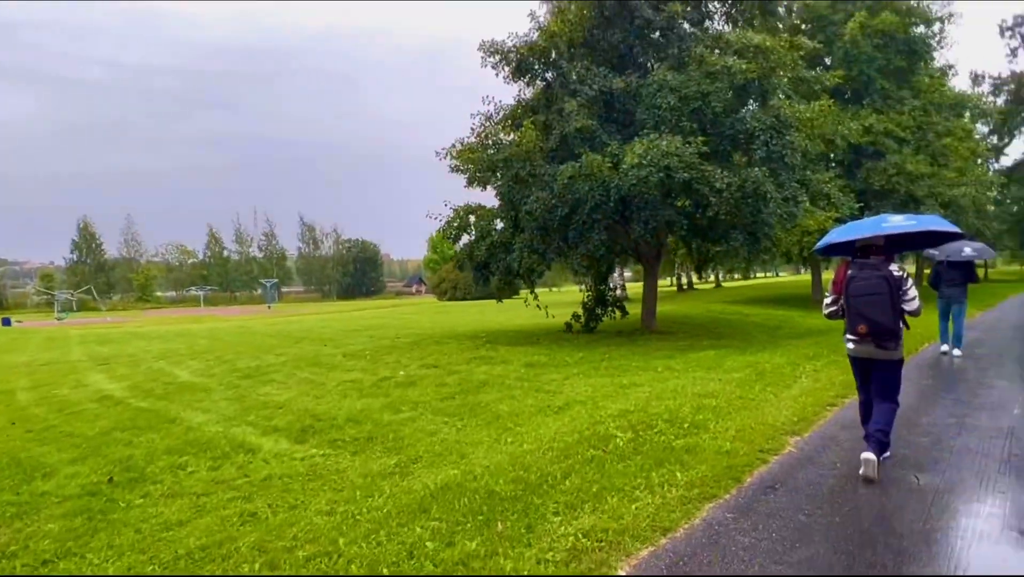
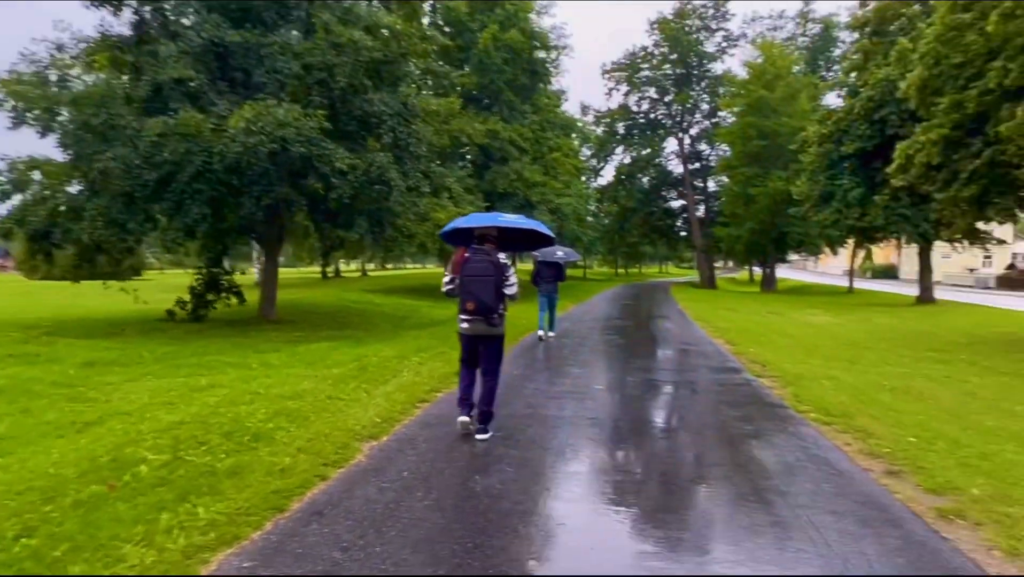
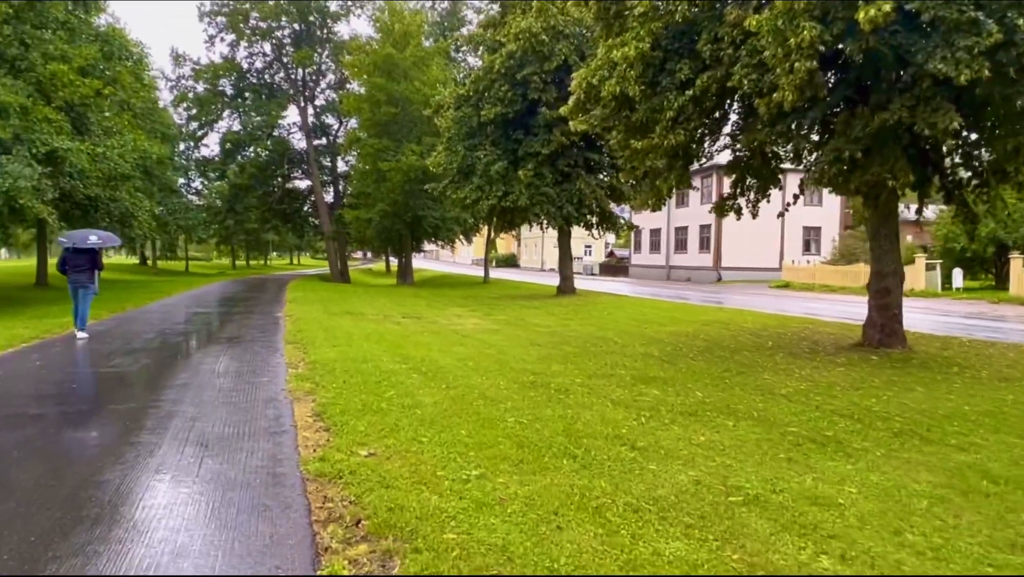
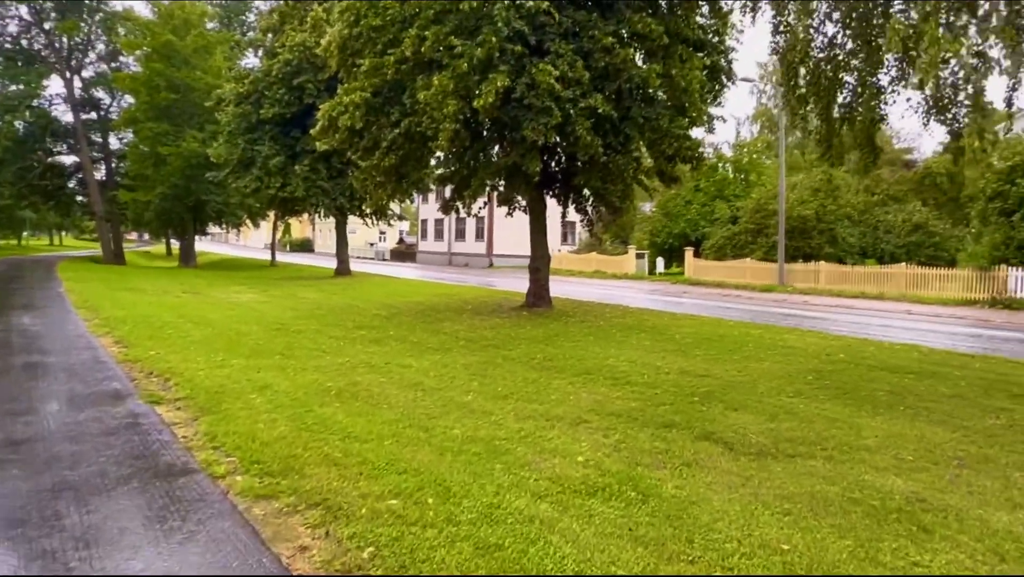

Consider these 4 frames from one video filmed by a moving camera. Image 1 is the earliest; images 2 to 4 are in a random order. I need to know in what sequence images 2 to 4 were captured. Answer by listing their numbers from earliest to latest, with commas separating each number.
2, 4, 3
